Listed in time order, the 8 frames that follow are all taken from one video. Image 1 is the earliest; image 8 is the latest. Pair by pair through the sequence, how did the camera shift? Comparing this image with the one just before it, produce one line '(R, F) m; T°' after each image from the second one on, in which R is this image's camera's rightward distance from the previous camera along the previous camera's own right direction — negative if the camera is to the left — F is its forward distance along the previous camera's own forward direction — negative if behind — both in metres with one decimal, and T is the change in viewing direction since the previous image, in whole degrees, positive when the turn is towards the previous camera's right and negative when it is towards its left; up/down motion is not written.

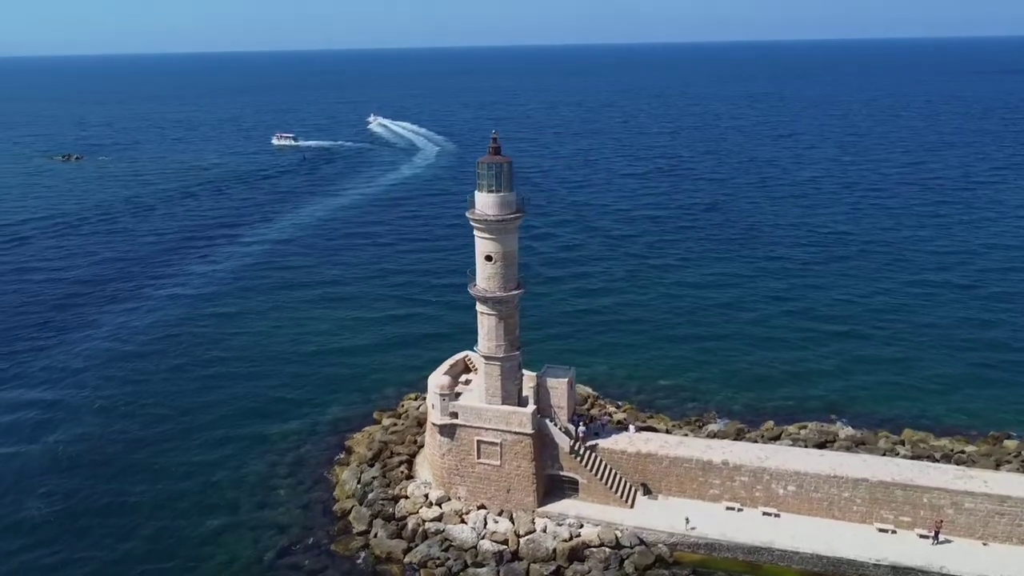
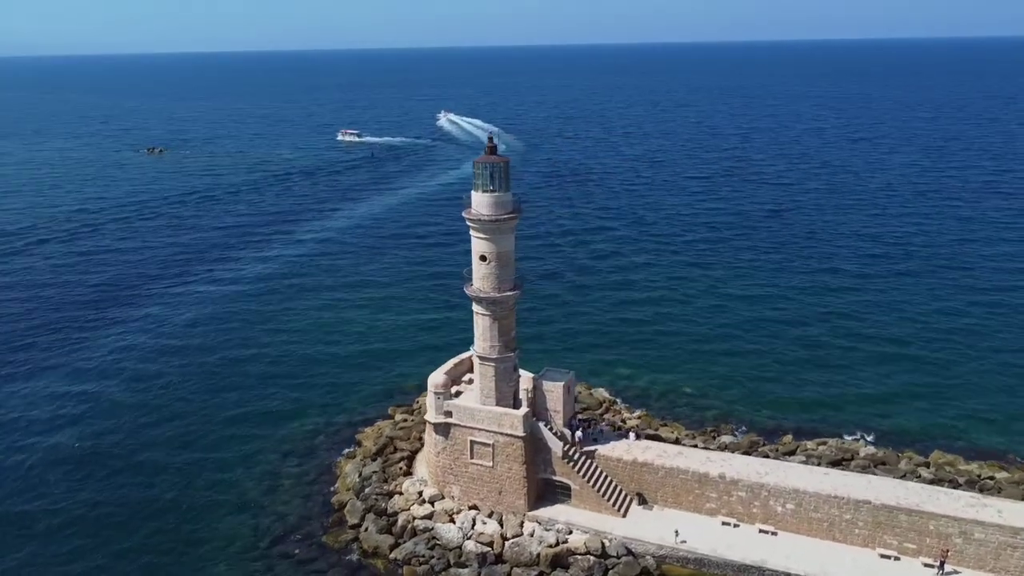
(+2.4, +0.3) m; -6°
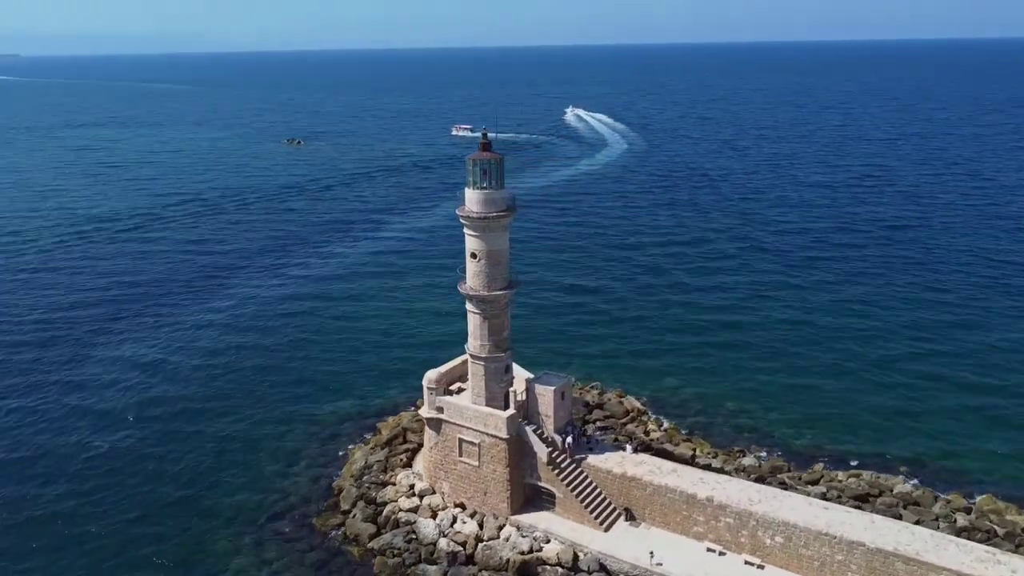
(+4.2, +0.7) m; -10°
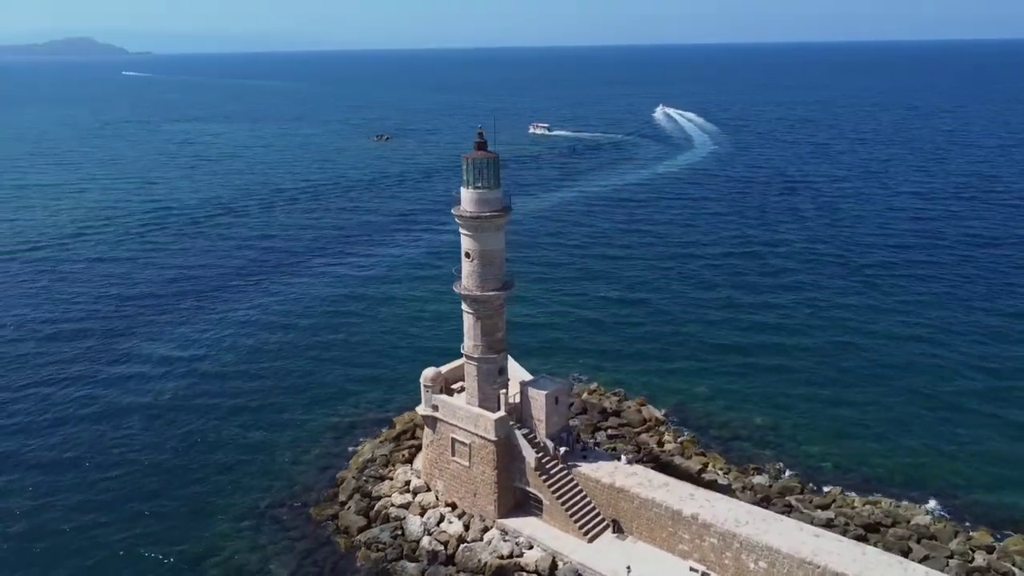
(+2.9, +0.4) m; -7°
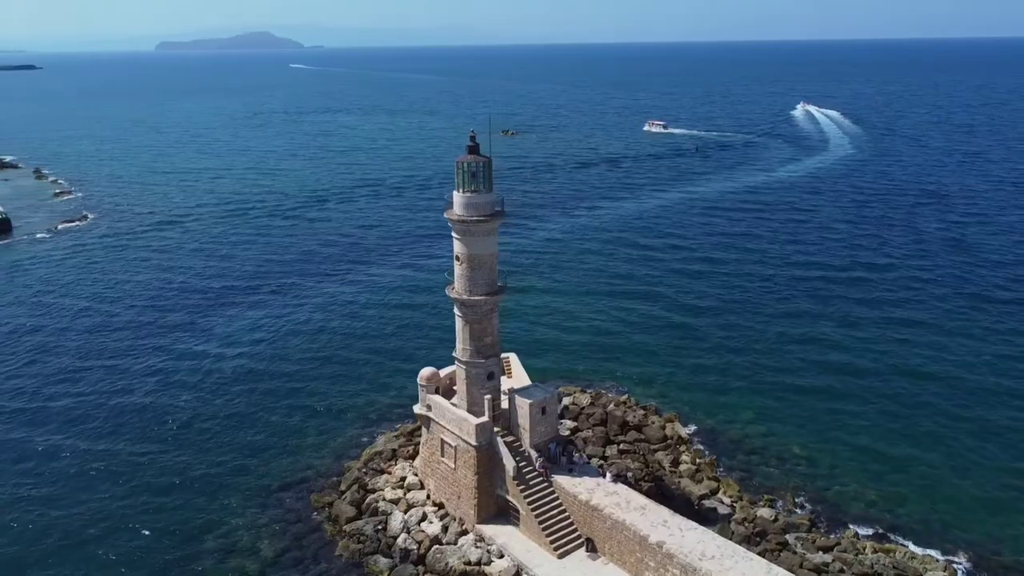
(+4.2, +0.6) m; -10°
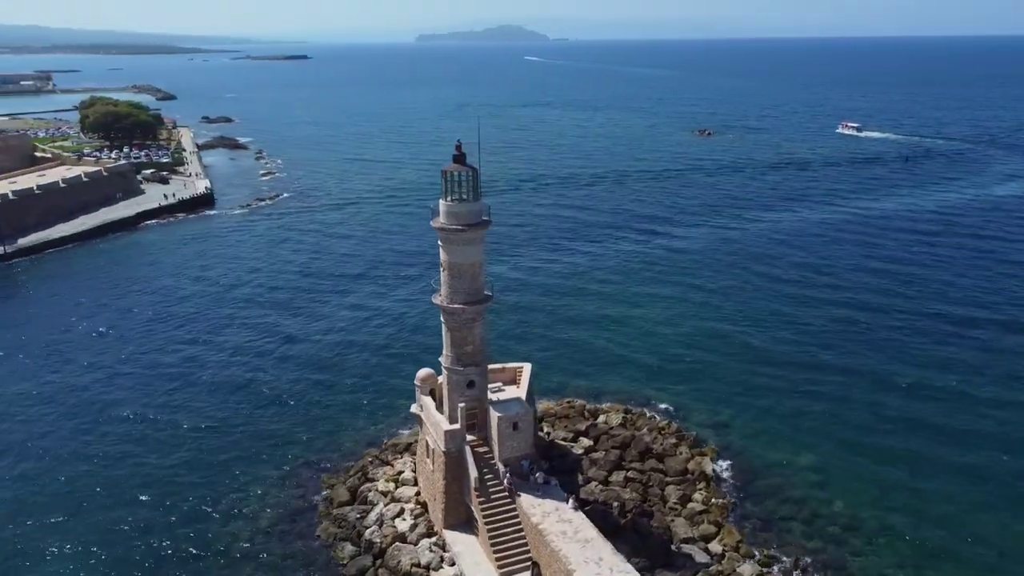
(+6.5, +1.1) m; -16°
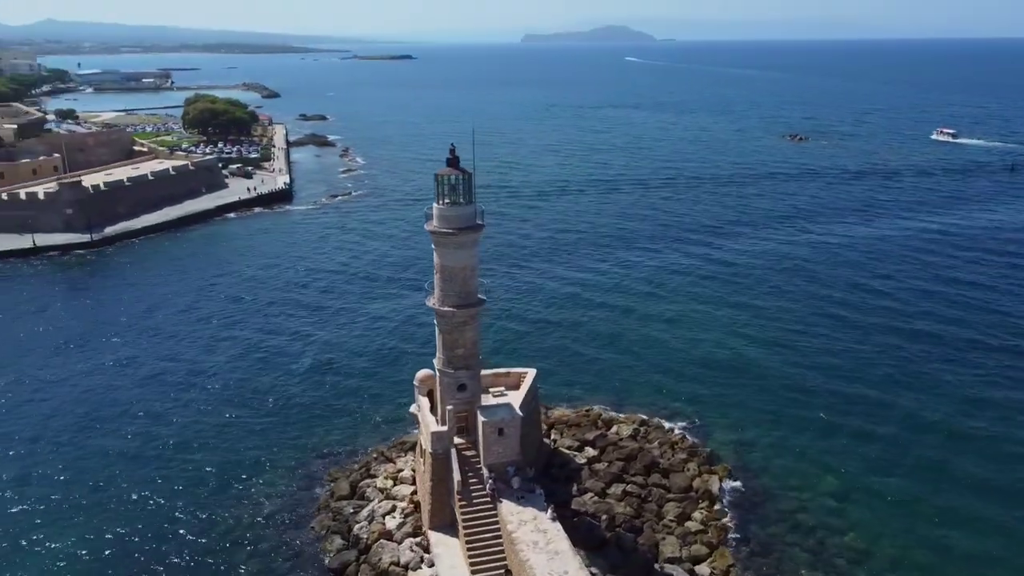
(+2.9, +0.3) m; -7°
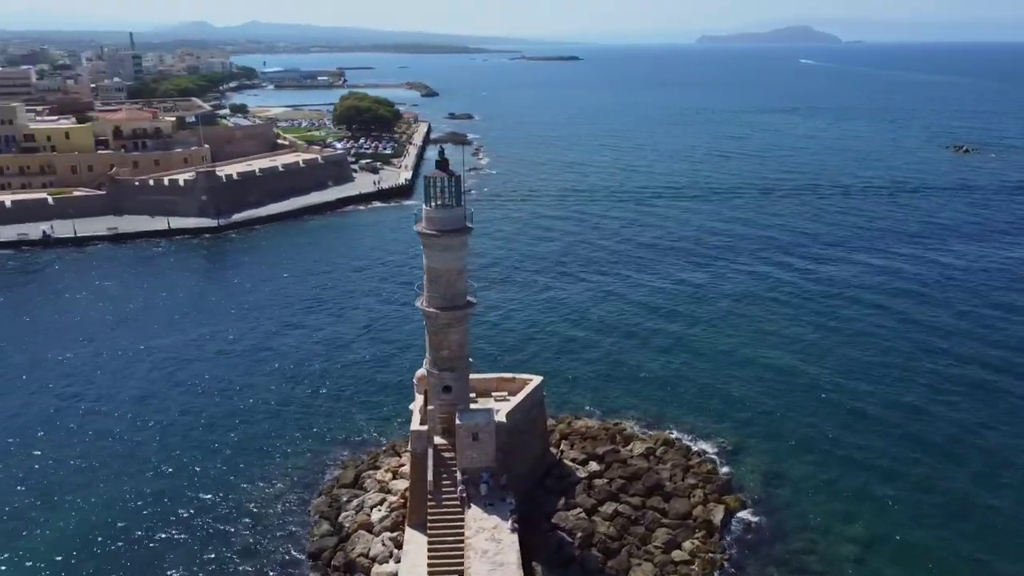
(+4.7, +0.7) m; -11°
